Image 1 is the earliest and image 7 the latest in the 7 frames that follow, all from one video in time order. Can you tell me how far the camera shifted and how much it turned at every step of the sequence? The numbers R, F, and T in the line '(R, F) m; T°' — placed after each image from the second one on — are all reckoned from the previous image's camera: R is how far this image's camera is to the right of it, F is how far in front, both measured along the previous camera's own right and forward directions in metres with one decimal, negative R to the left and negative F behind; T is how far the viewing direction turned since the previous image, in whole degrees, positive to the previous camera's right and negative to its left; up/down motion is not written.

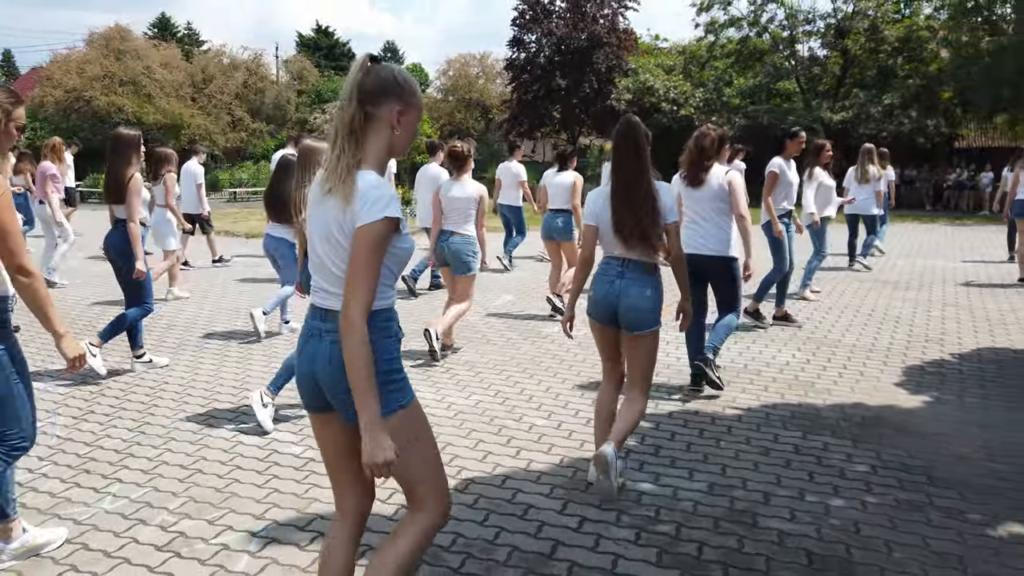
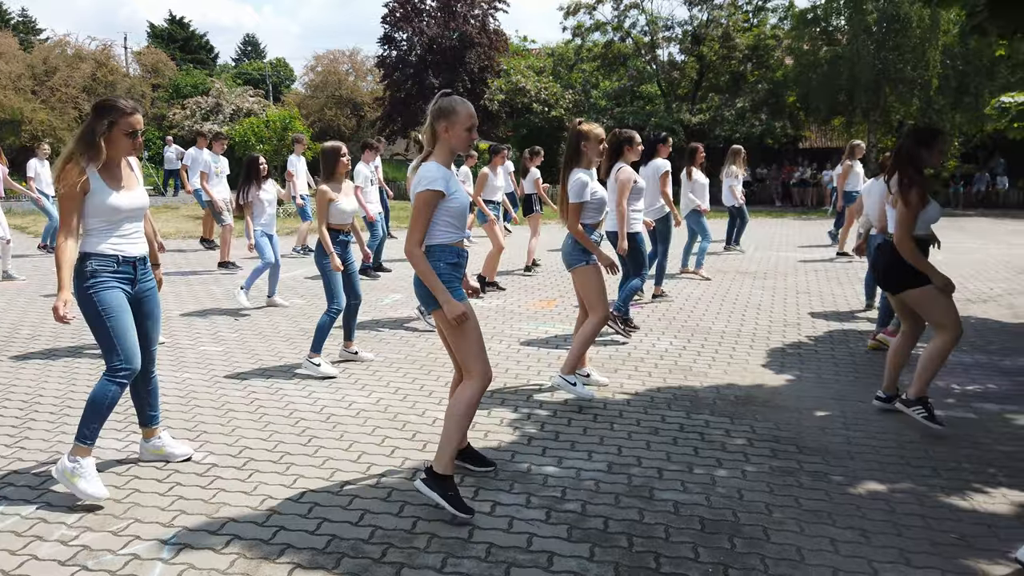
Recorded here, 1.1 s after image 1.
(-0.2, -0.1) m; +9°
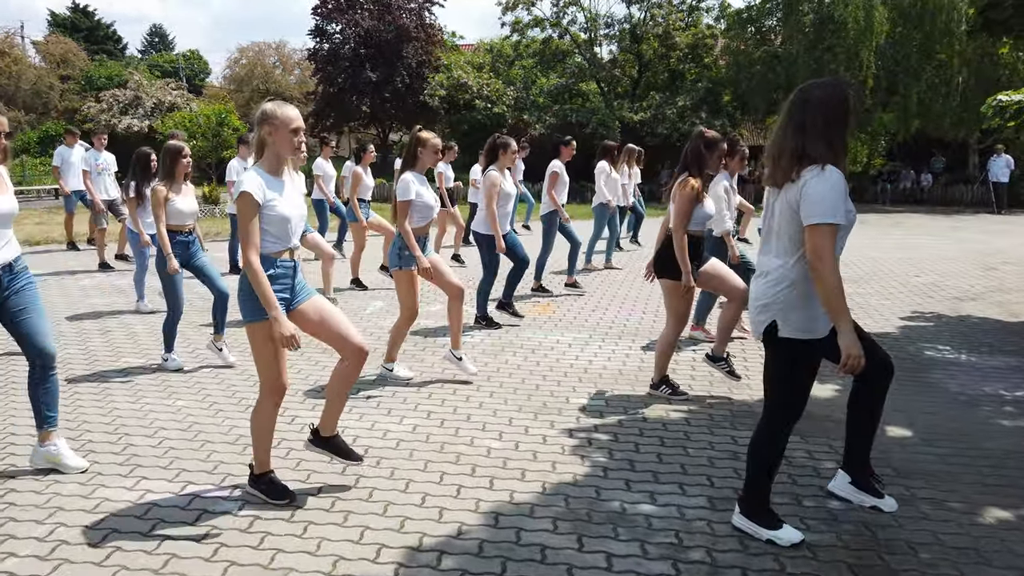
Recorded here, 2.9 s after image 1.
(-0.8, +0.6) m; +6°
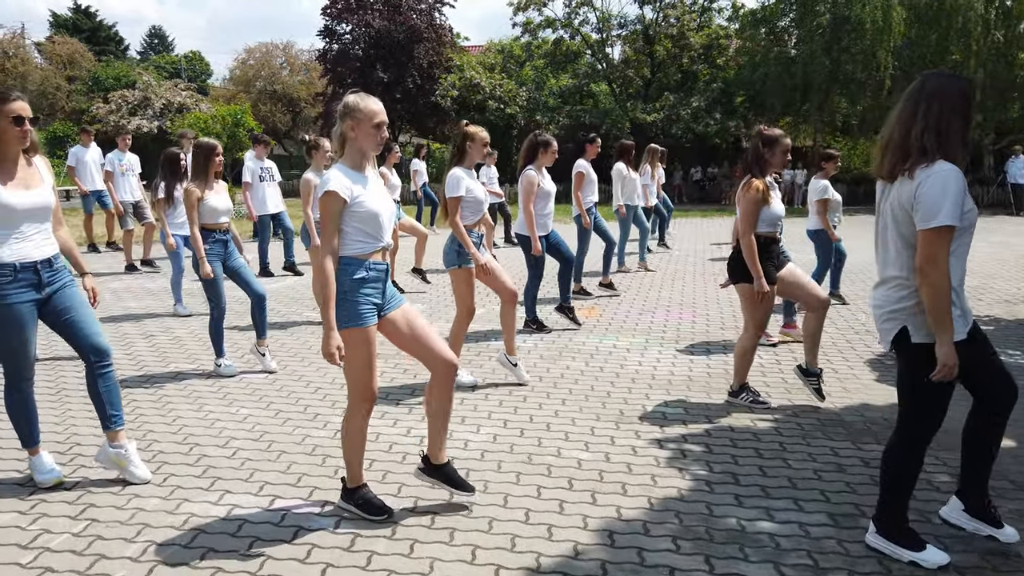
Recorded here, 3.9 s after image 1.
(-0.5, +0.2) m; 0°
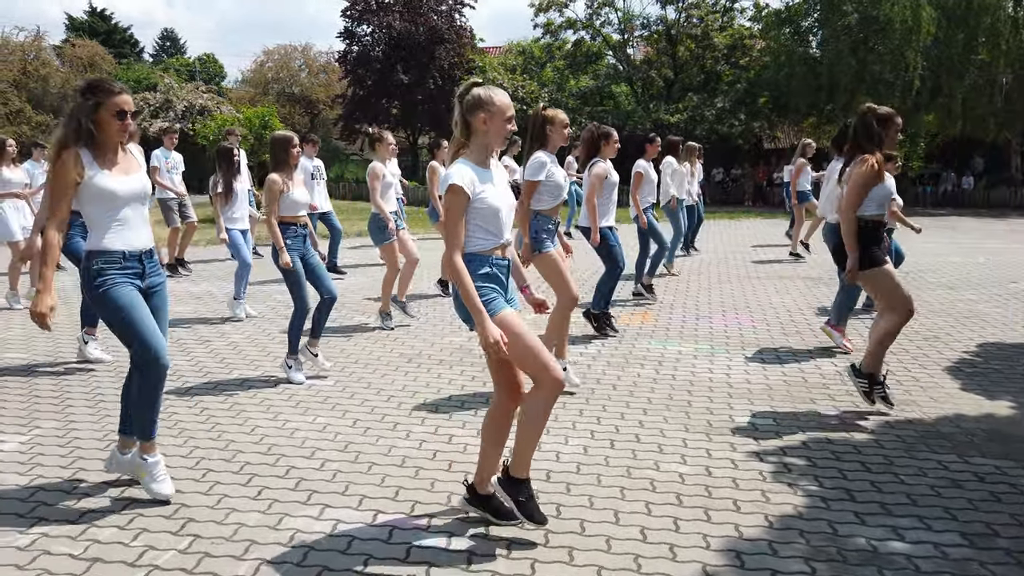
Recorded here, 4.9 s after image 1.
(-0.5, +0.1) m; -1°
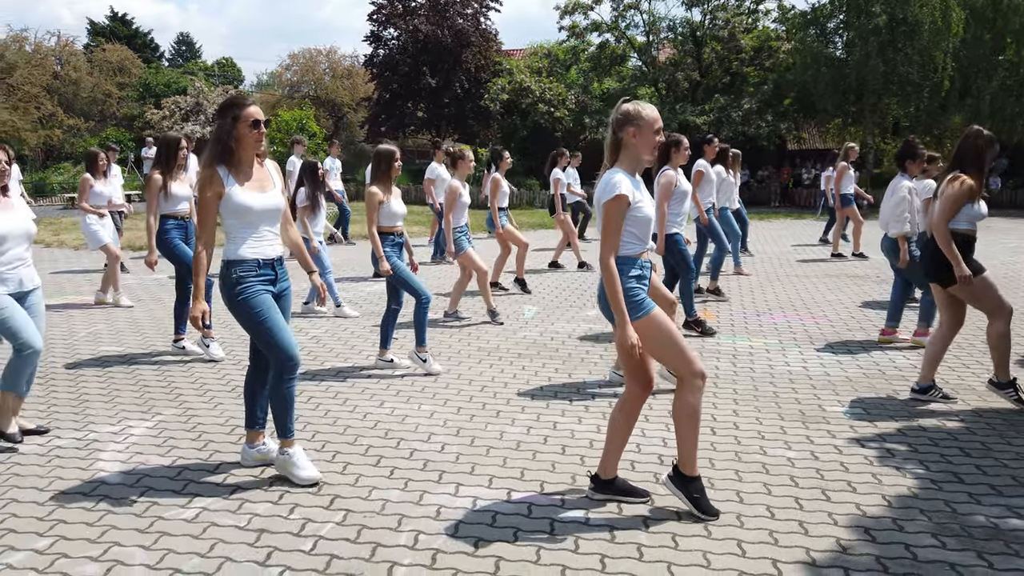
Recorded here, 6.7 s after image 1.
(-0.6, -0.2) m; -1°
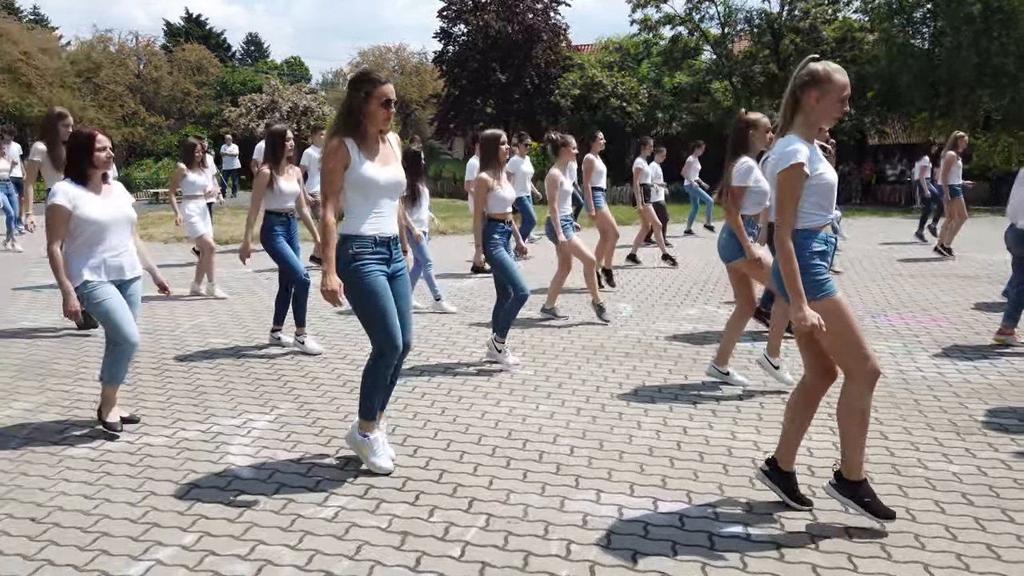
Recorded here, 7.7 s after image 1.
(-0.5, +0.2) m; -4°
